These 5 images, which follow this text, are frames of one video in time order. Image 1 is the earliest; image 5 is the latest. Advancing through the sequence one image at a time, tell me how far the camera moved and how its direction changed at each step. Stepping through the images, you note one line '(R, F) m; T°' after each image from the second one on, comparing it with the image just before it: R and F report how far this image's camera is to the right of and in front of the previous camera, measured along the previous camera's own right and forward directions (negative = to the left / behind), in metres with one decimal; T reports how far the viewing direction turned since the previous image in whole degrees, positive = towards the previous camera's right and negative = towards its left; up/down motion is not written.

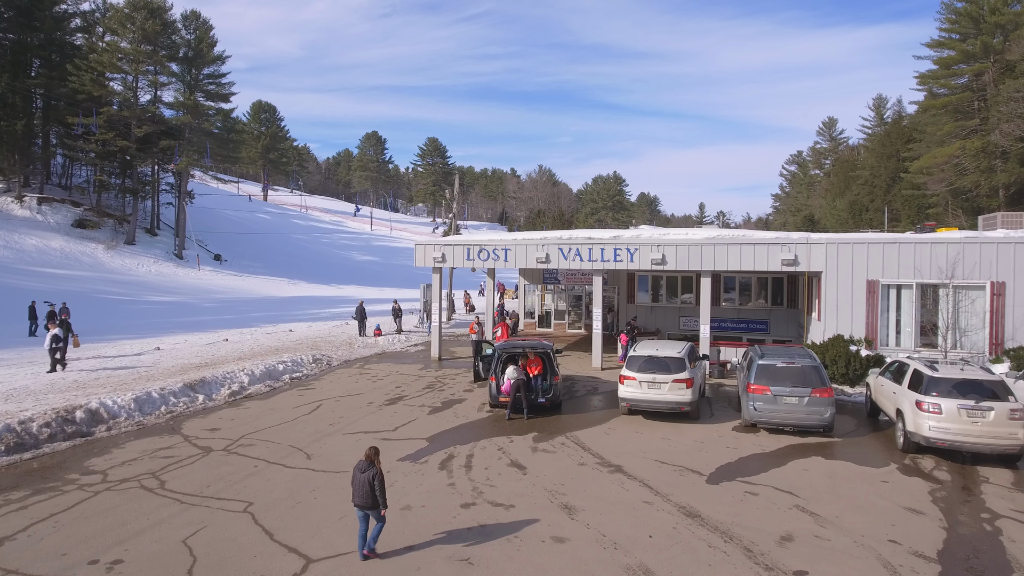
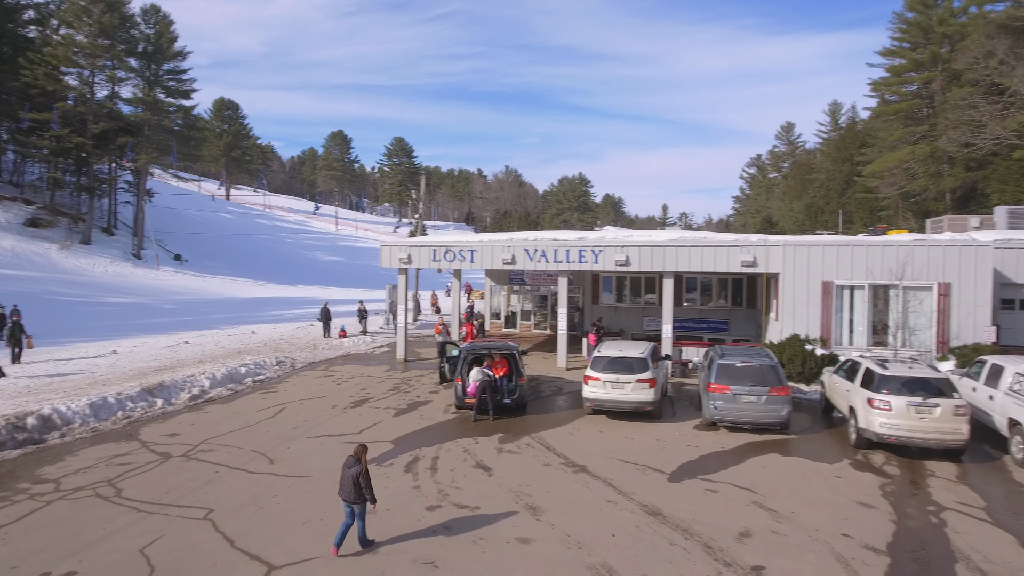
(+0.1, 0.0) m; +3°
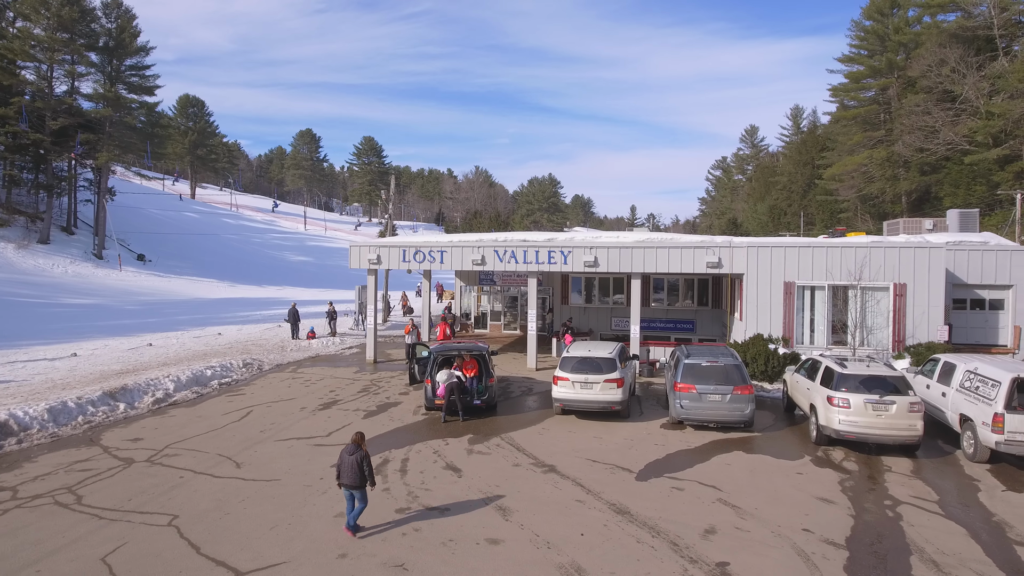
(0.0, 0.0) m; +3°
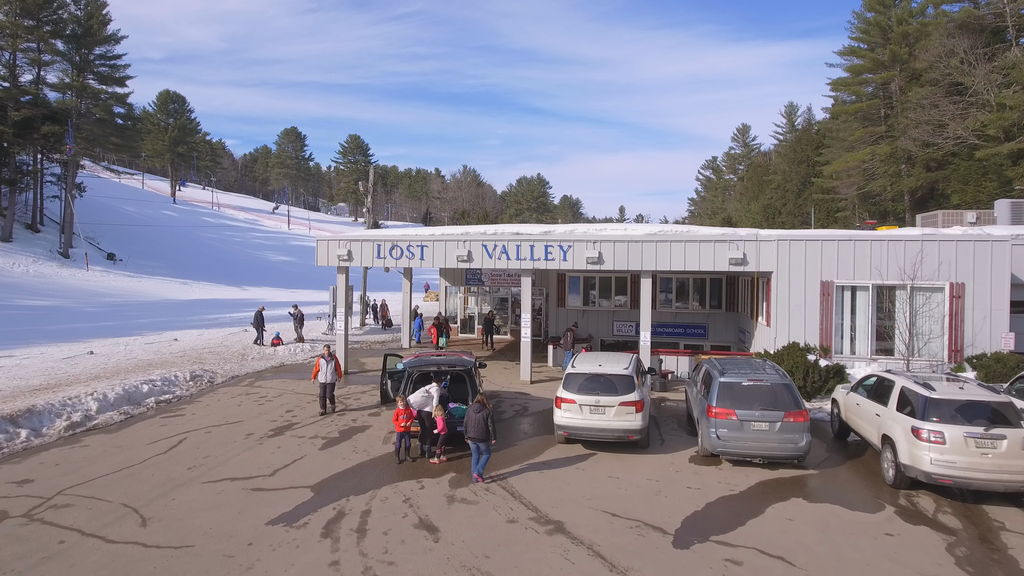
(-0.1, +2.5) m; +1°
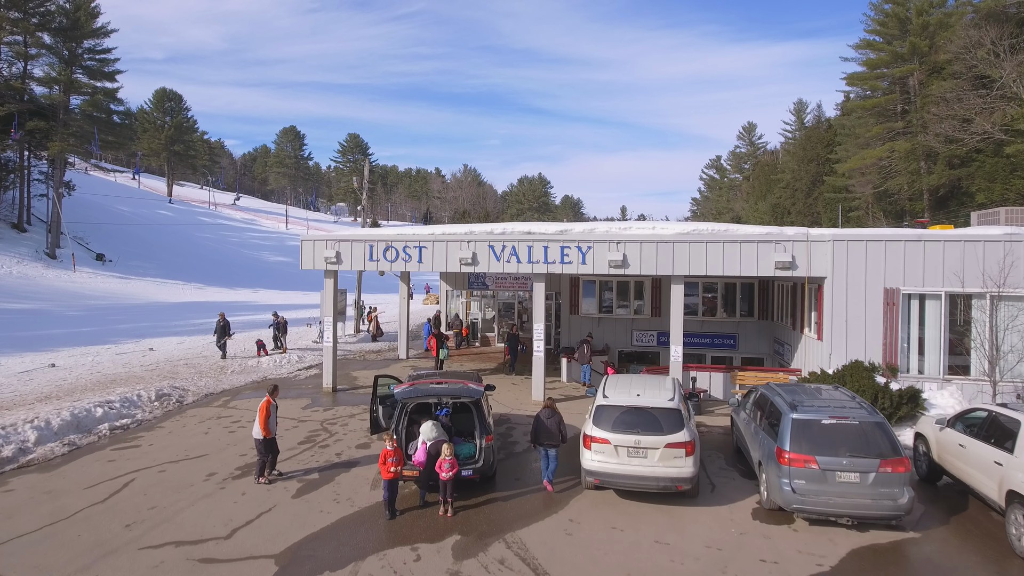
(-0.3, +2.0) m; 0°
